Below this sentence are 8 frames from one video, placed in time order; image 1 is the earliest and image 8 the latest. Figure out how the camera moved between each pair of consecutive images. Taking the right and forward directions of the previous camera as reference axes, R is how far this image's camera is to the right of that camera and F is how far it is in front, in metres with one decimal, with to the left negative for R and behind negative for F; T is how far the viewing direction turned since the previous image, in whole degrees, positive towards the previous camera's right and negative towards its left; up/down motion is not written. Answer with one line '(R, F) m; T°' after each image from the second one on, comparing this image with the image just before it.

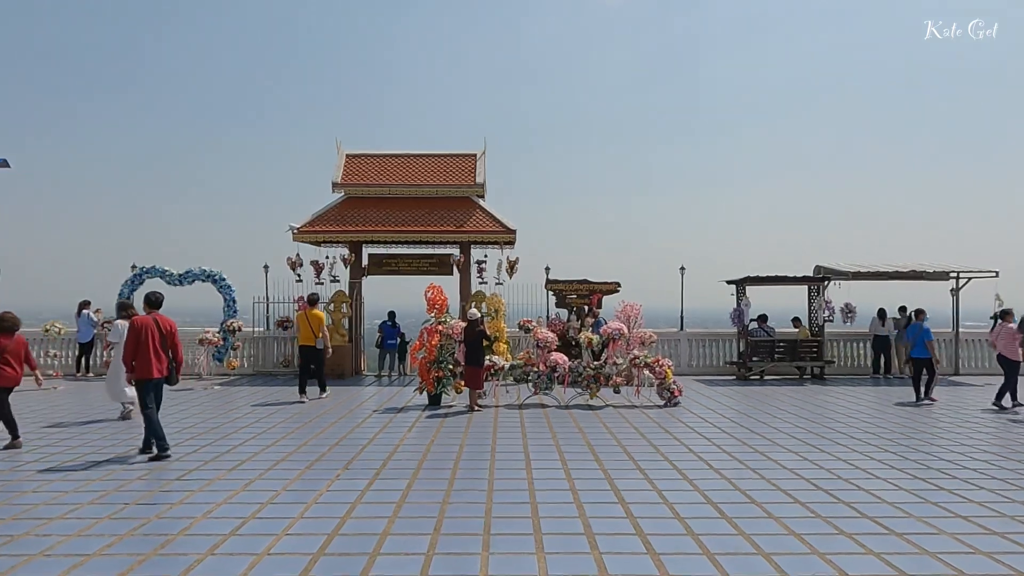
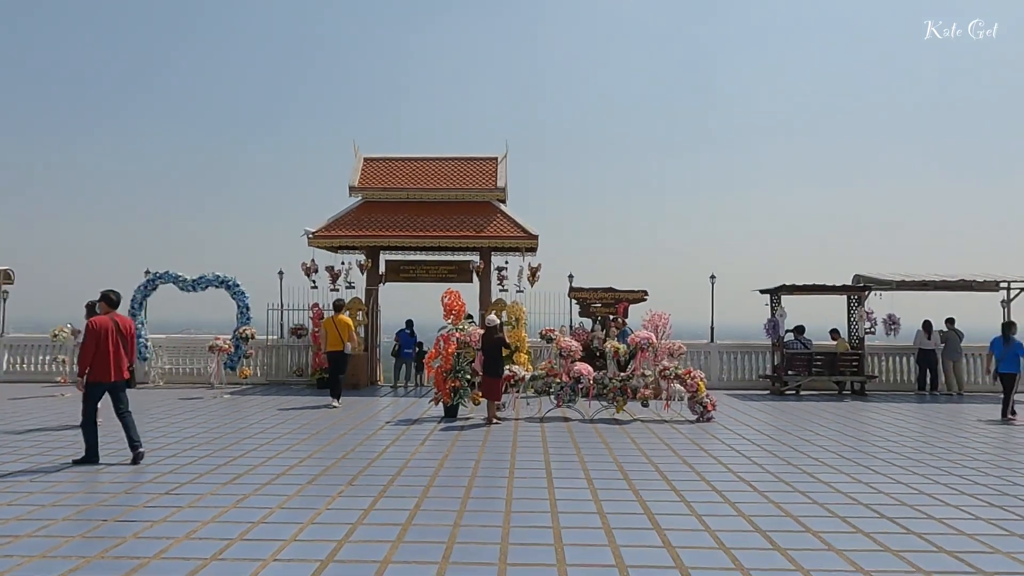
(0.0, +0.7) m; -2°
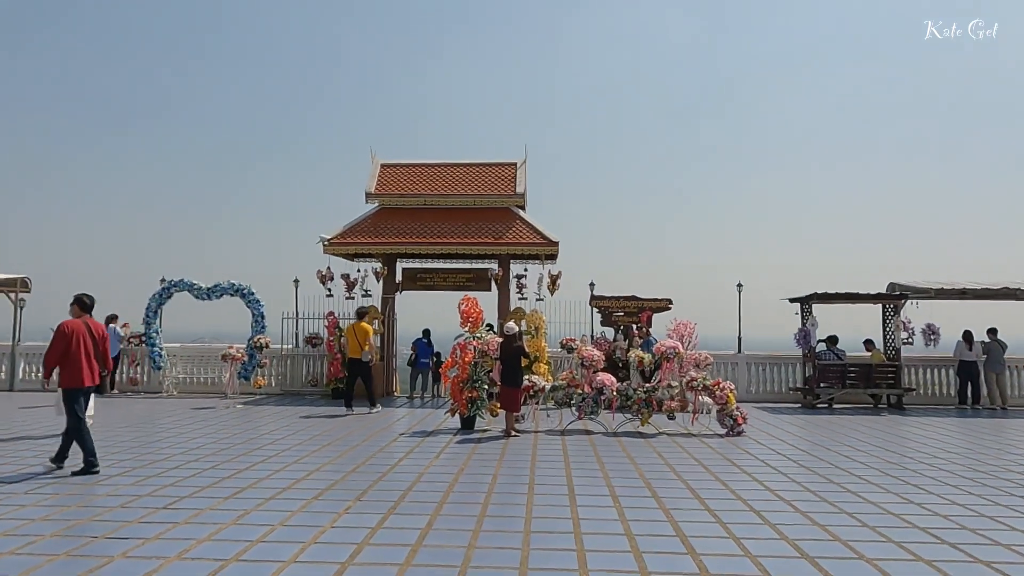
(0.0, +0.4) m; -2°
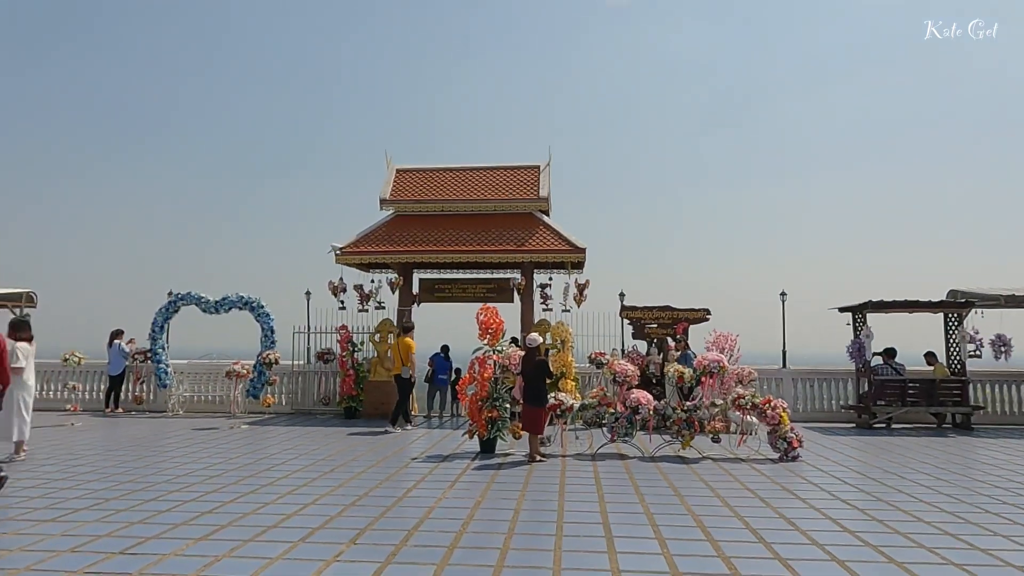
(0.0, +1.1) m; -2°
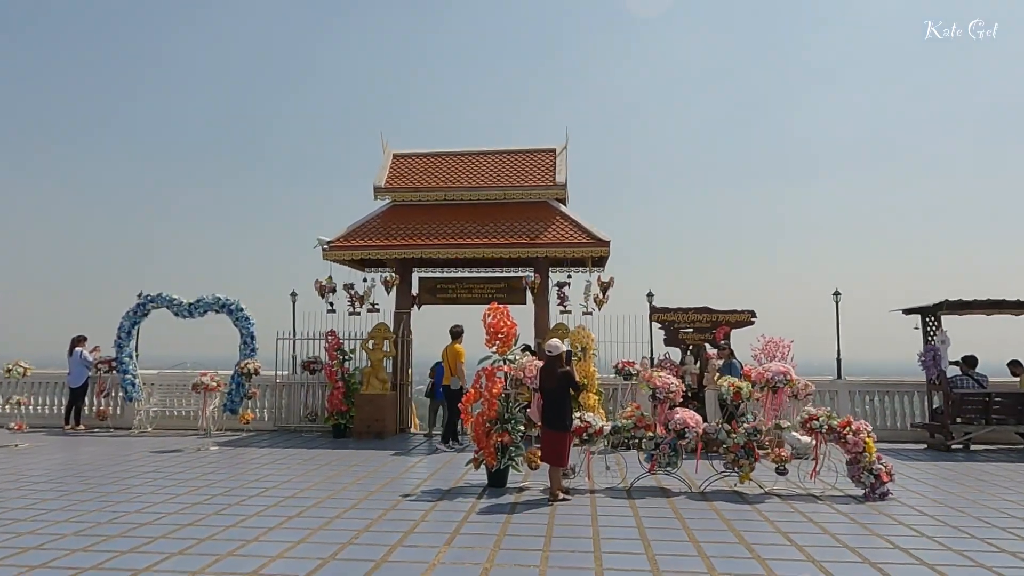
(-0.1, +1.9) m; -1°
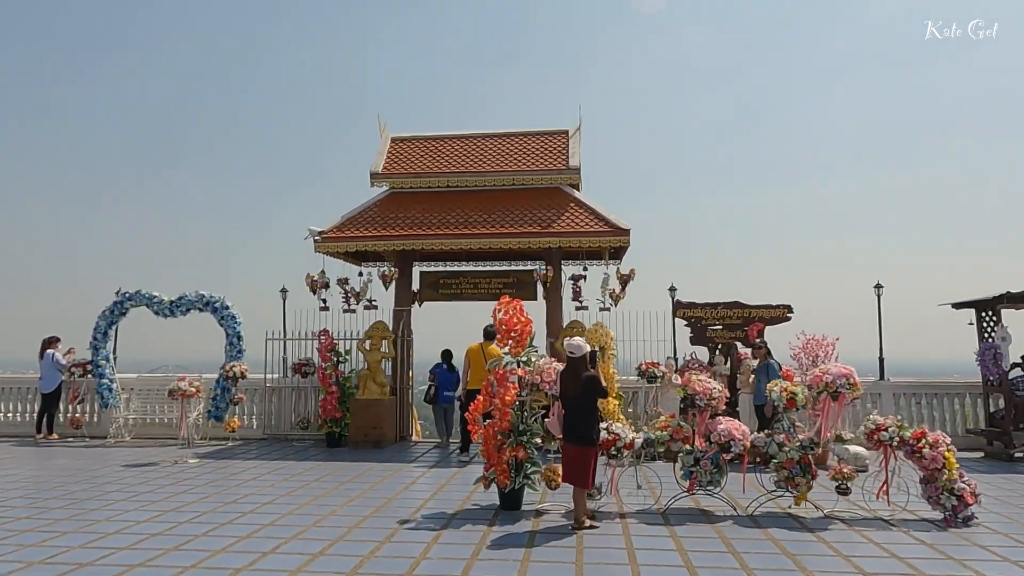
(-0.1, +1.1) m; 0°
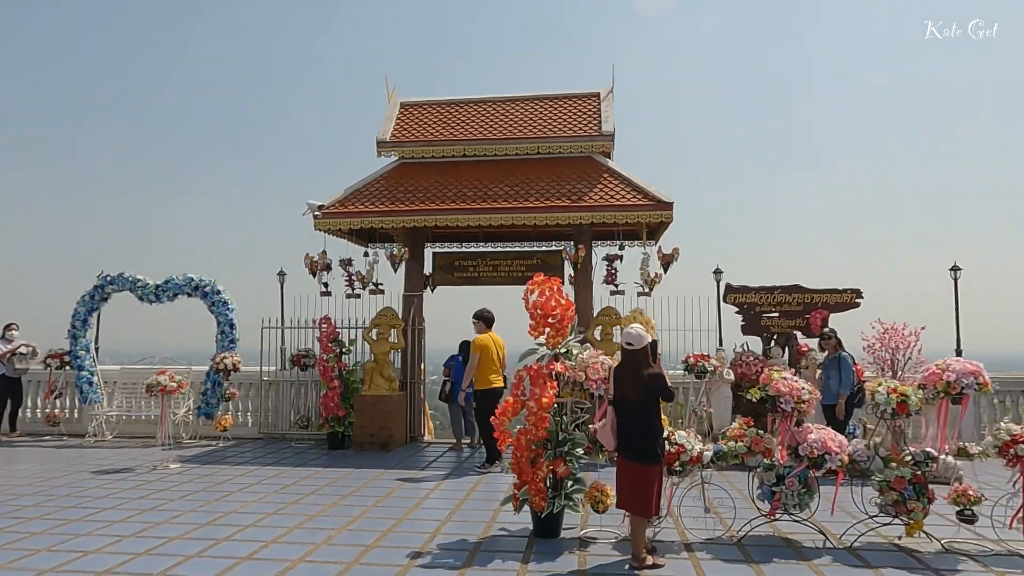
(-0.2, +1.4) m; -1°
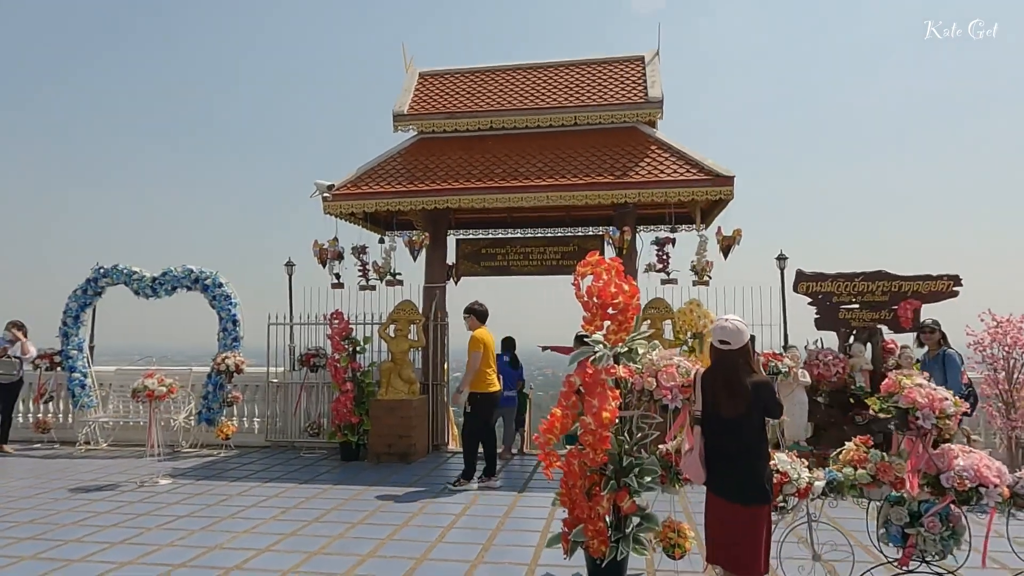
(-0.2, +1.2) m; -2°
